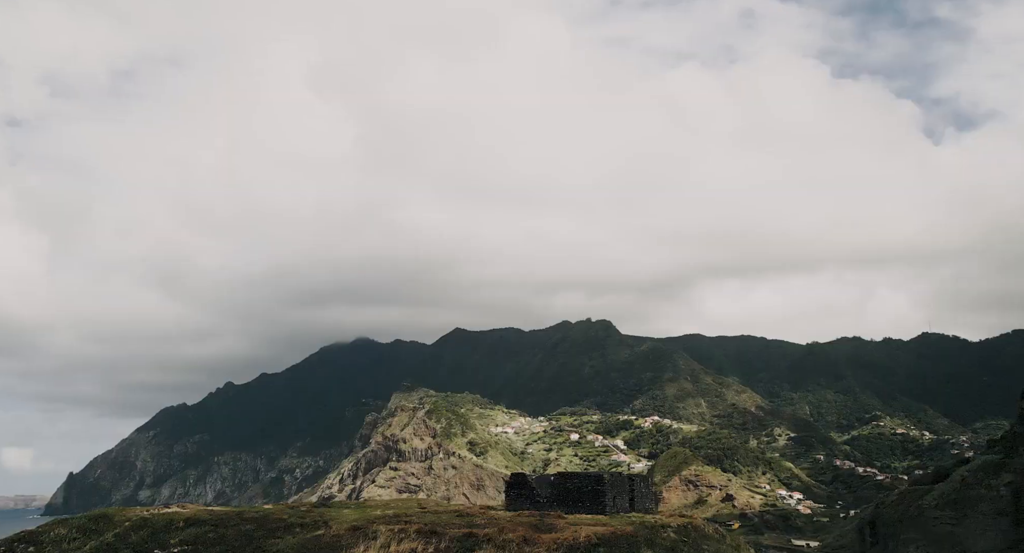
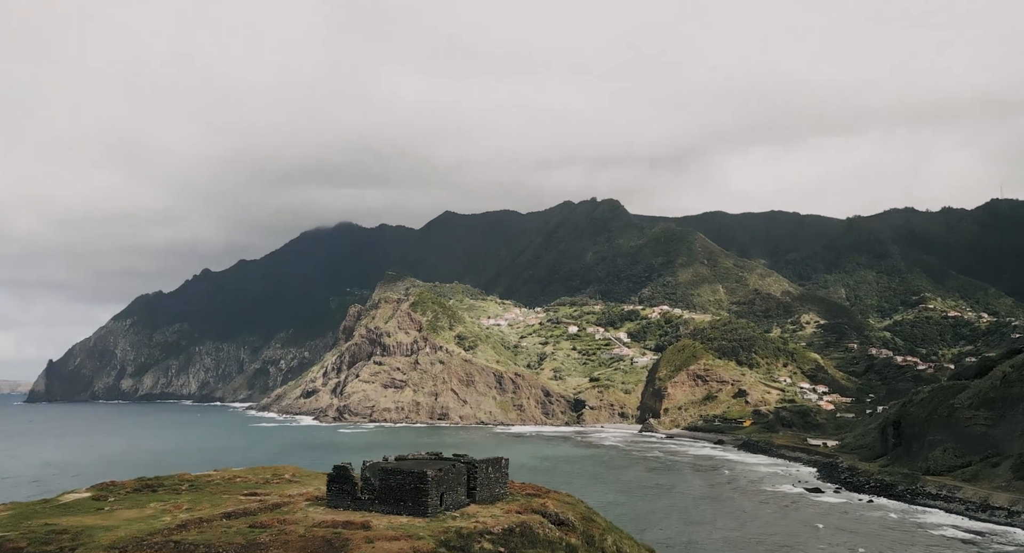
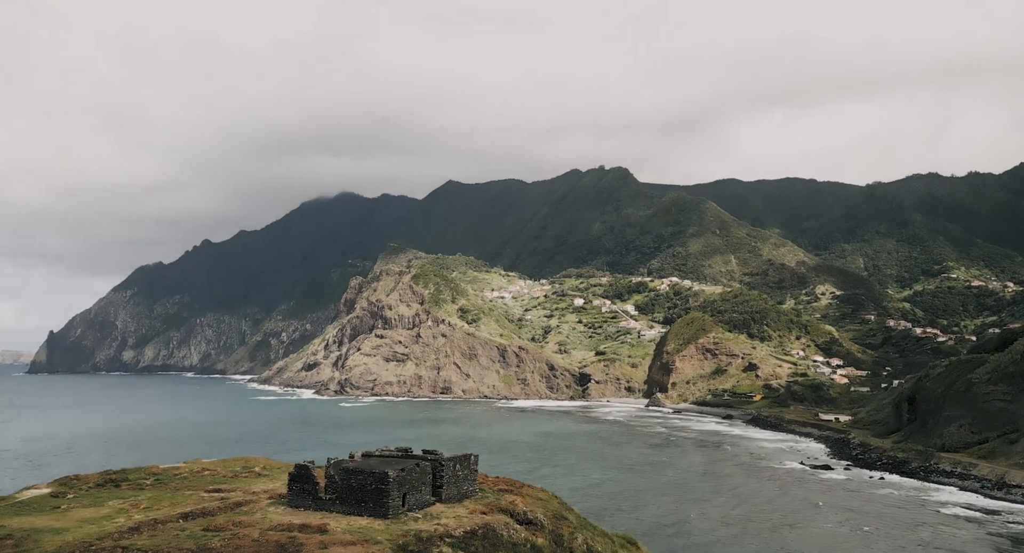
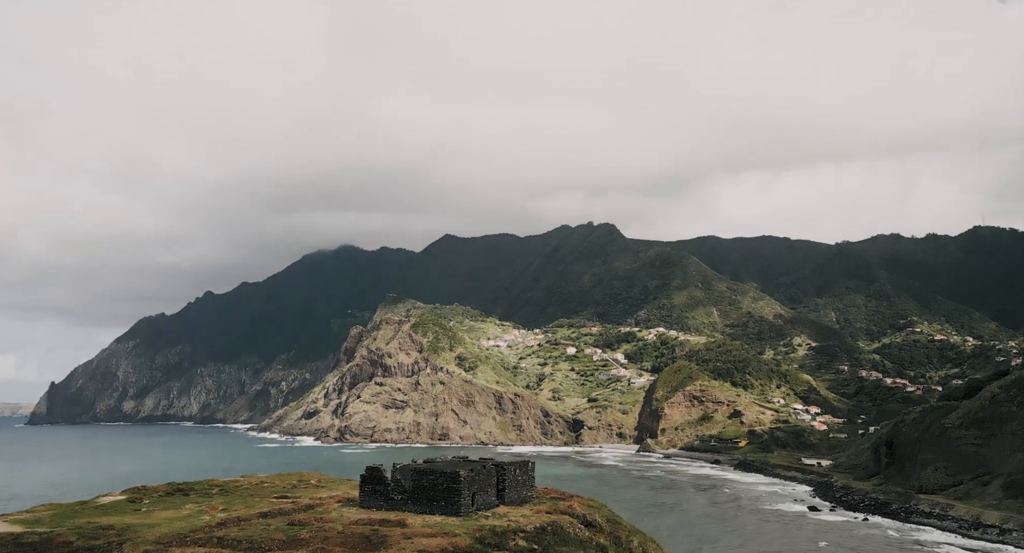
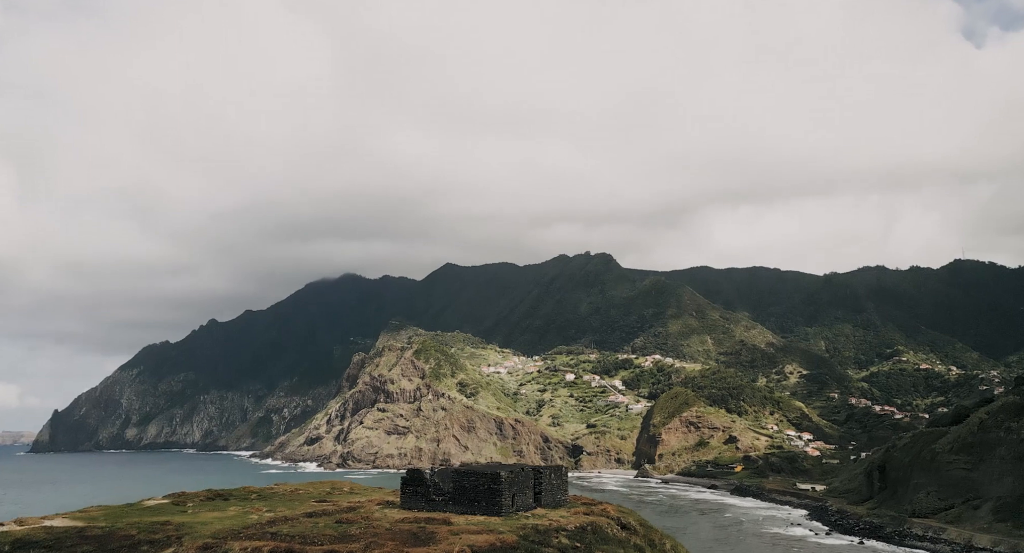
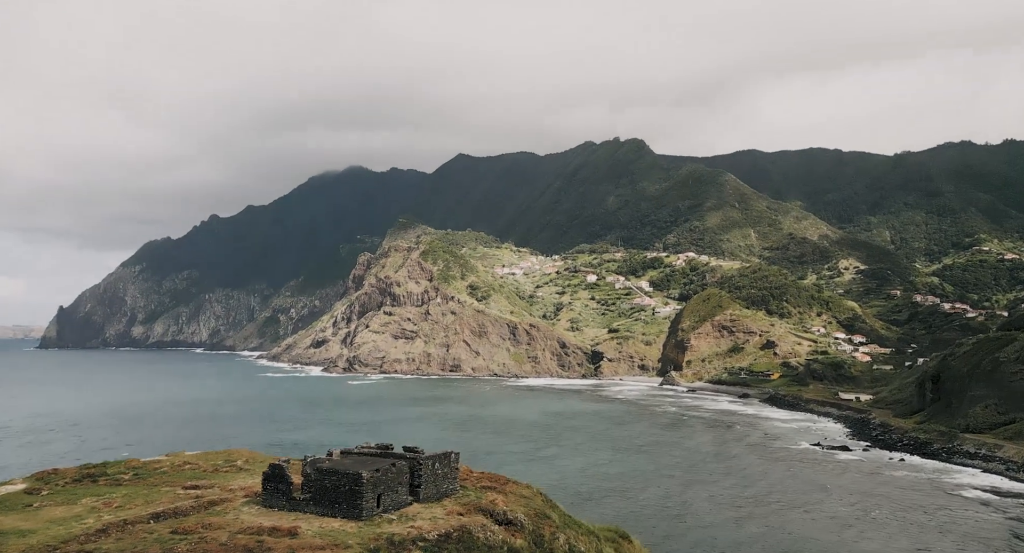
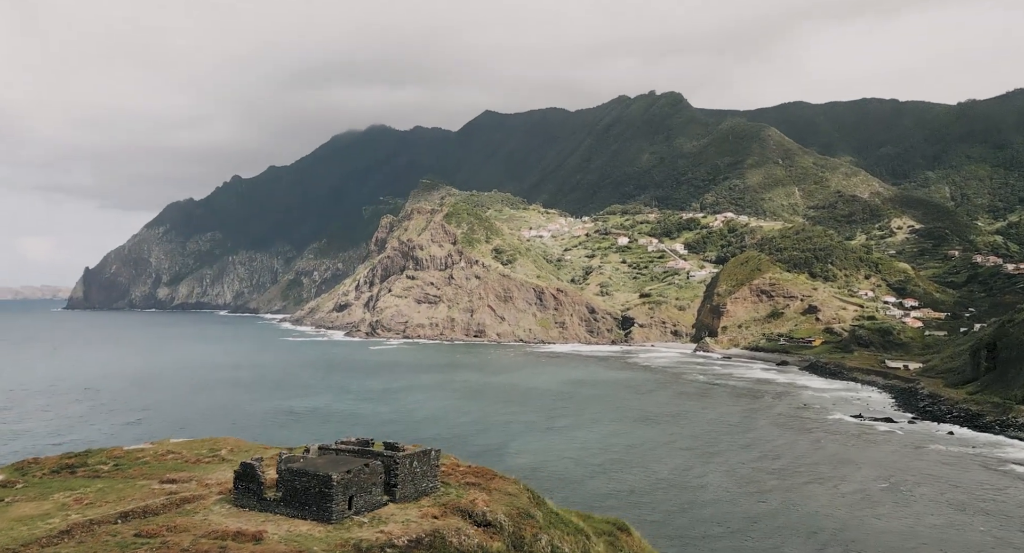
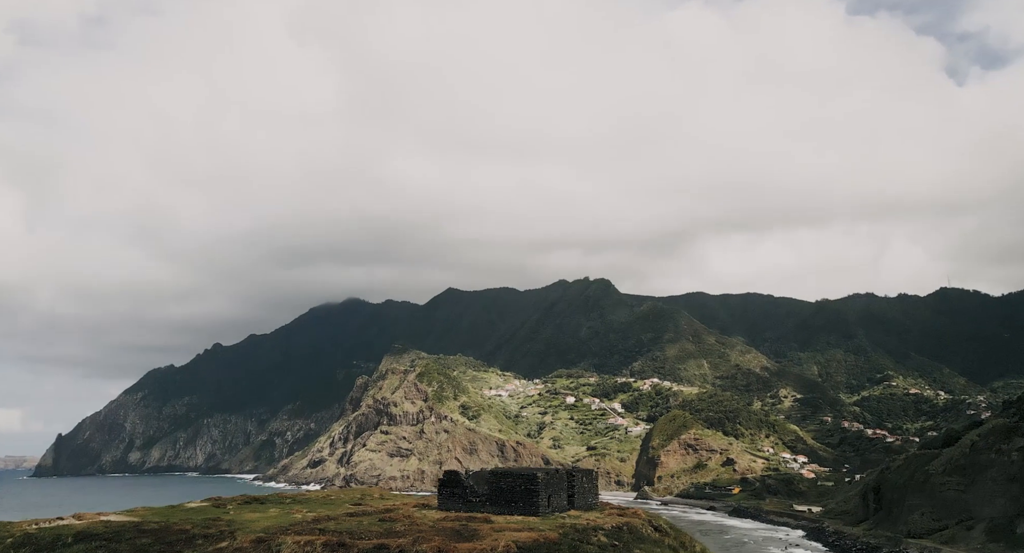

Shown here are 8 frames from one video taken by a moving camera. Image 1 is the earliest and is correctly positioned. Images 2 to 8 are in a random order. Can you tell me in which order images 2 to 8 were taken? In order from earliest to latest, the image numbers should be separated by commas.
8, 5, 4, 2, 3, 6, 7
